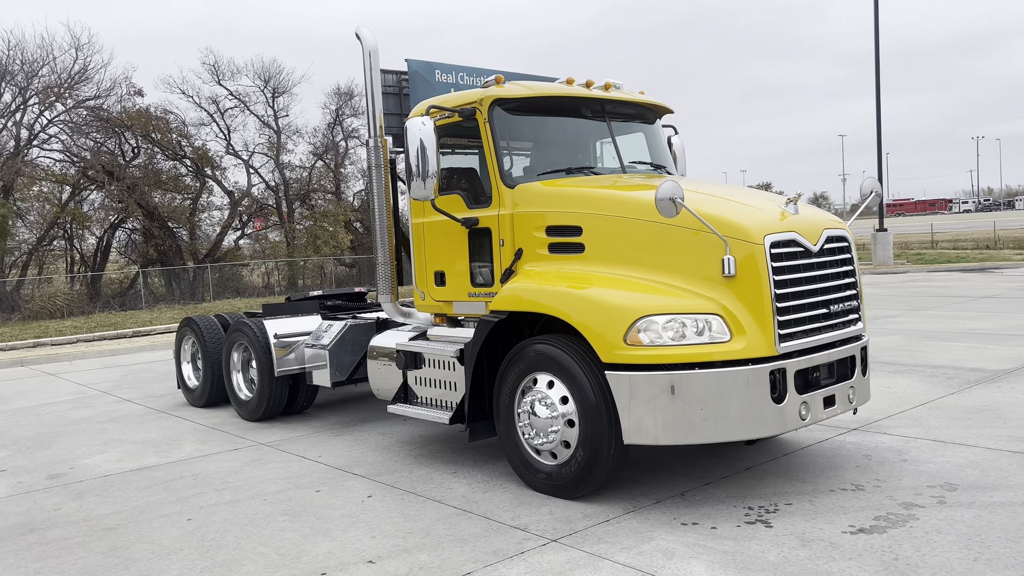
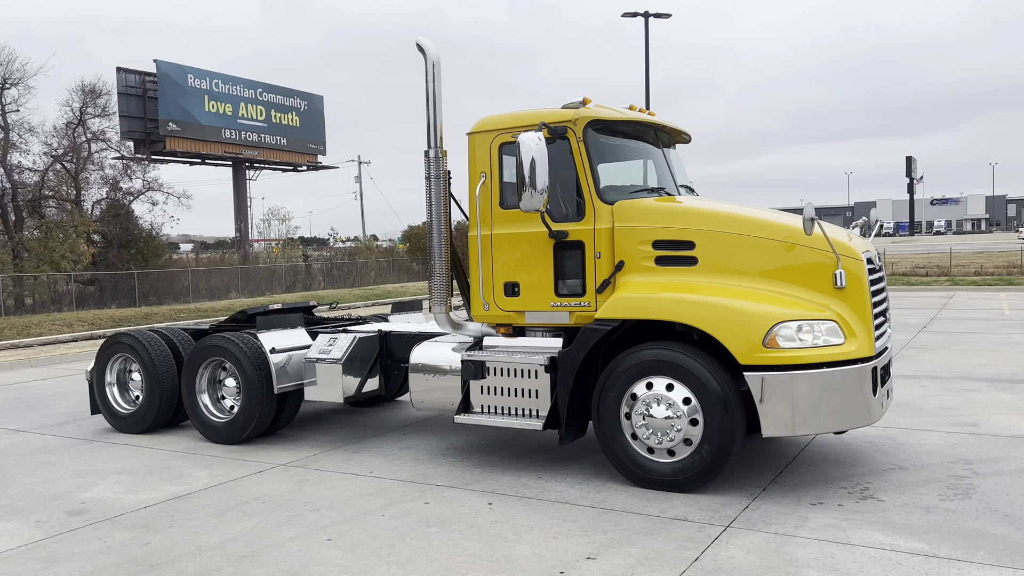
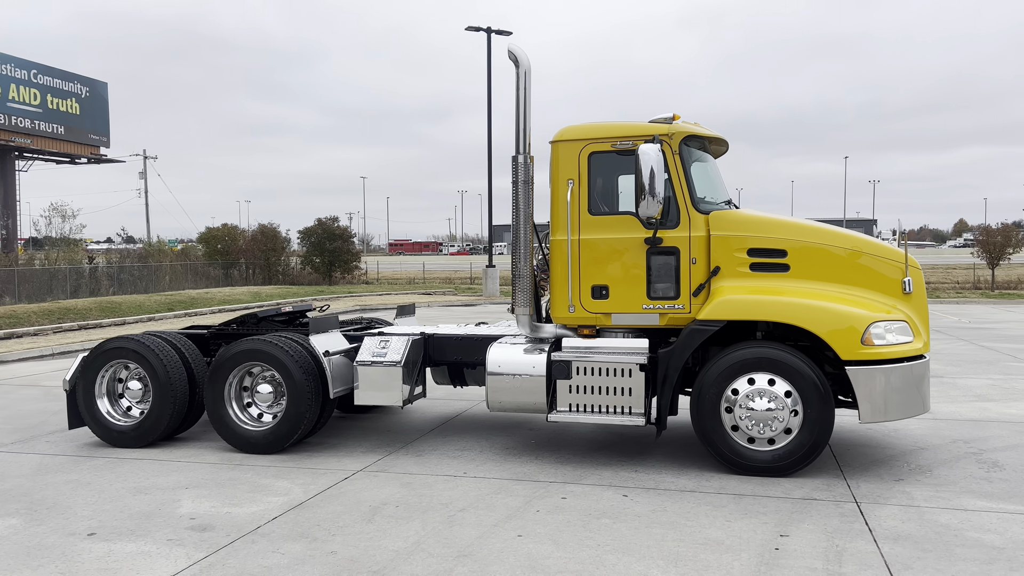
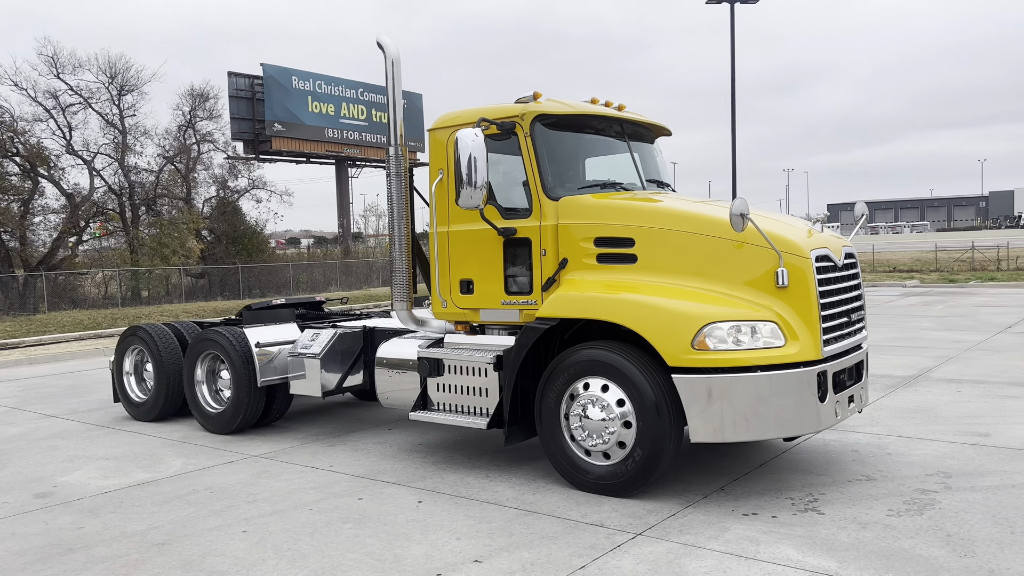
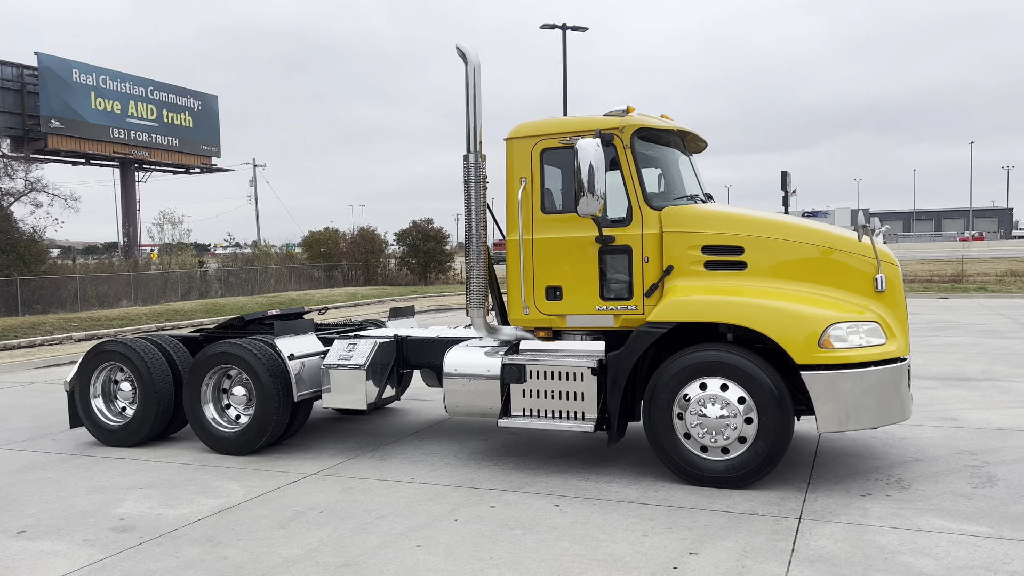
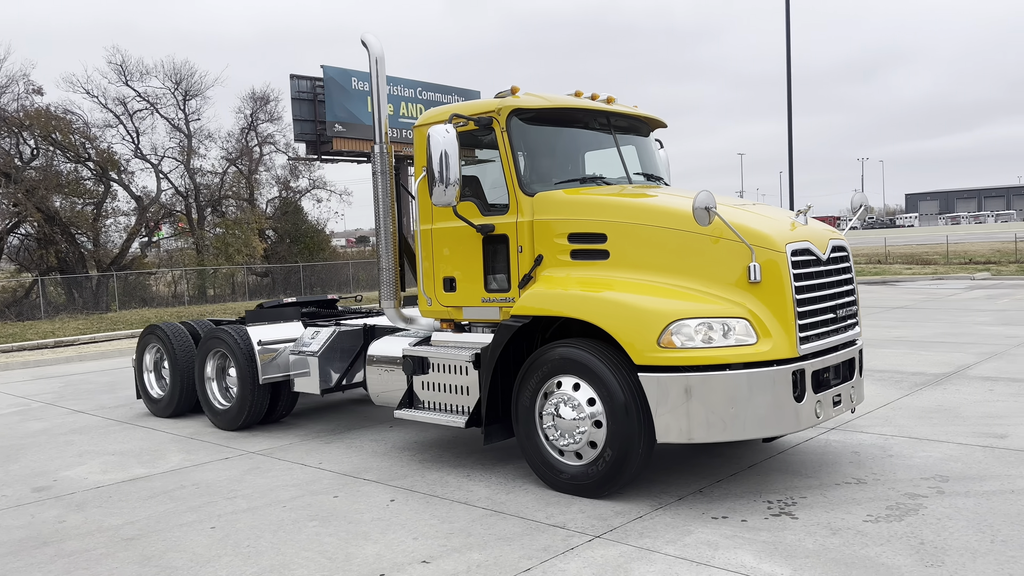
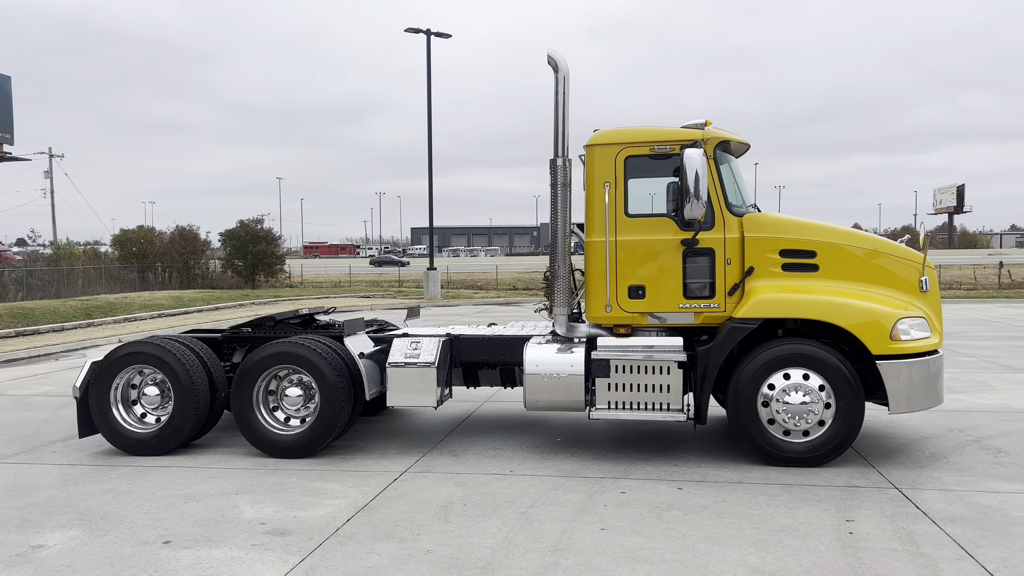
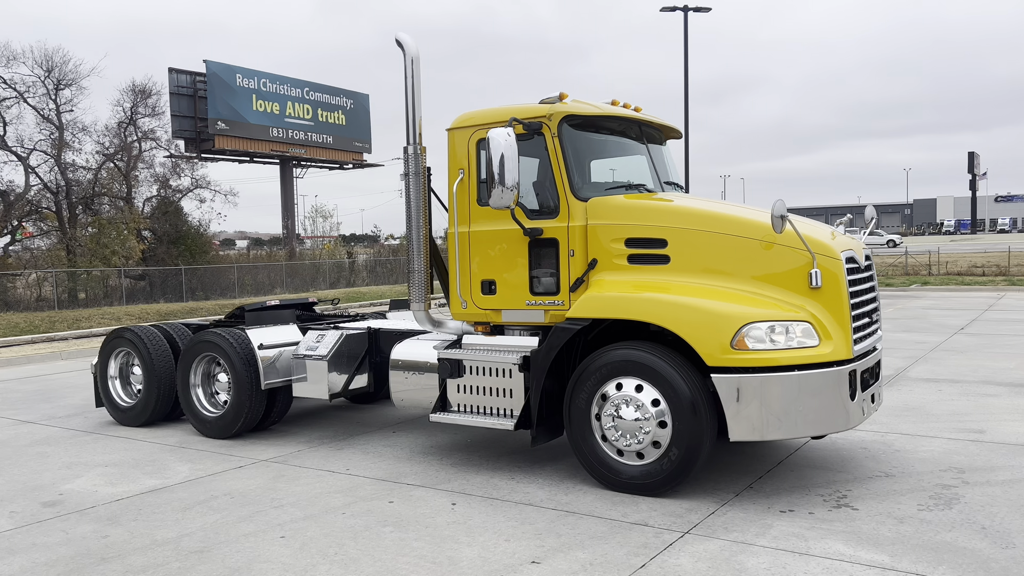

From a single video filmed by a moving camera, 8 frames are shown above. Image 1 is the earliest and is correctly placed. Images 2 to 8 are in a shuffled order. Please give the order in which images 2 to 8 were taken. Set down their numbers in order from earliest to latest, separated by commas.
6, 4, 8, 2, 5, 3, 7
